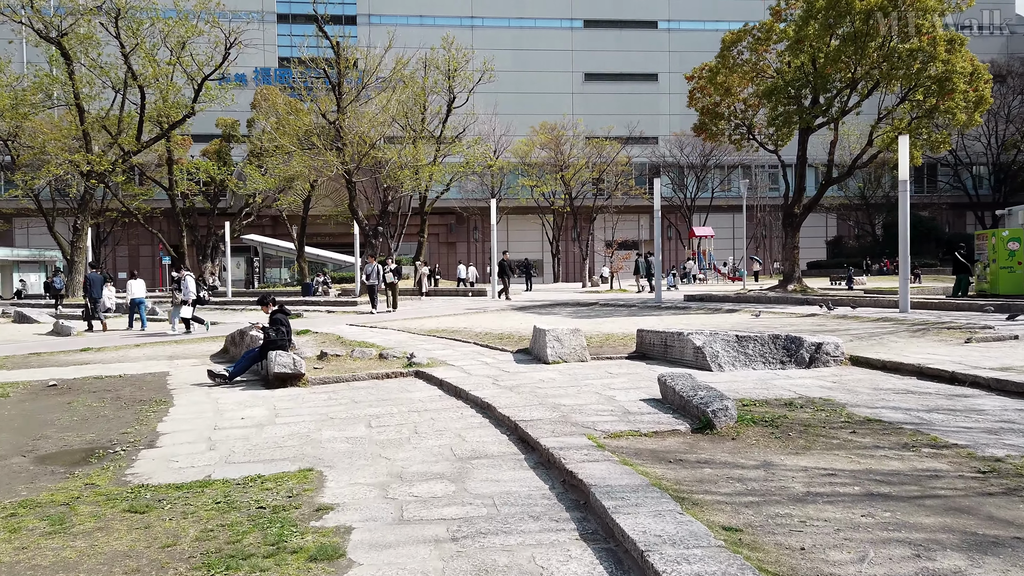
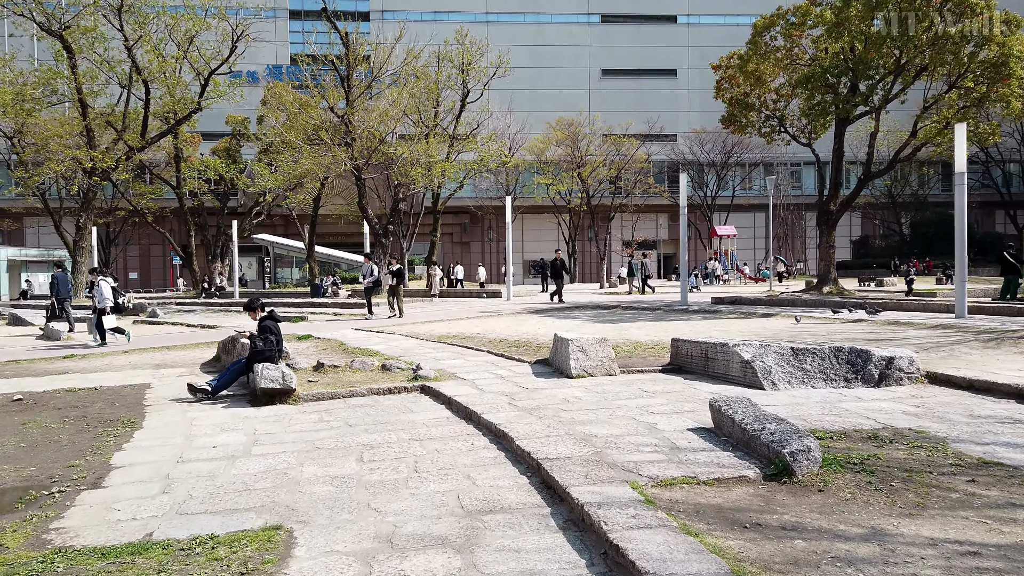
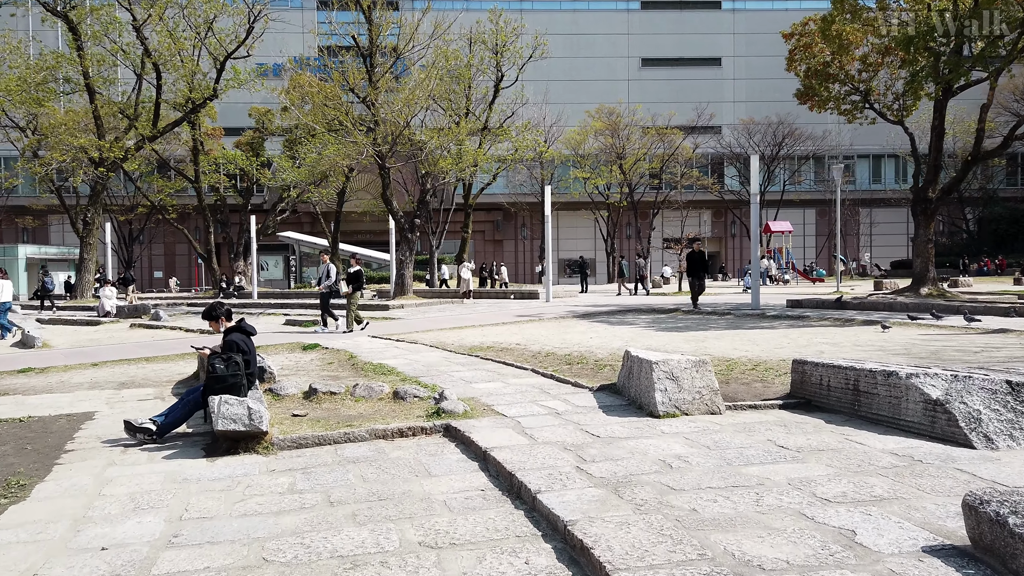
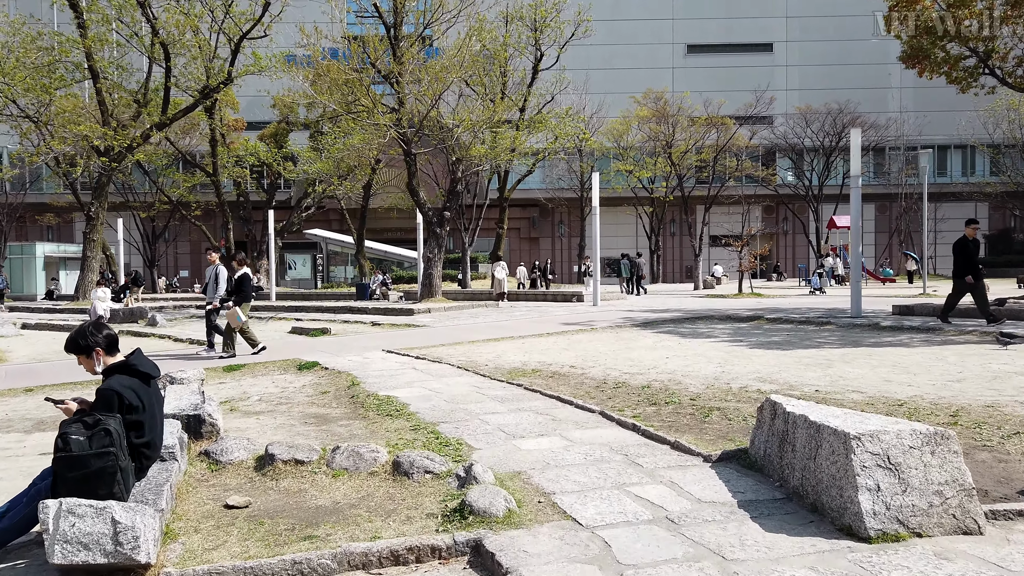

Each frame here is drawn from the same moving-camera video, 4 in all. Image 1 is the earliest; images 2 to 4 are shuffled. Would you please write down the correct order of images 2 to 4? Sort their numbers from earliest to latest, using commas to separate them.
2, 3, 4
